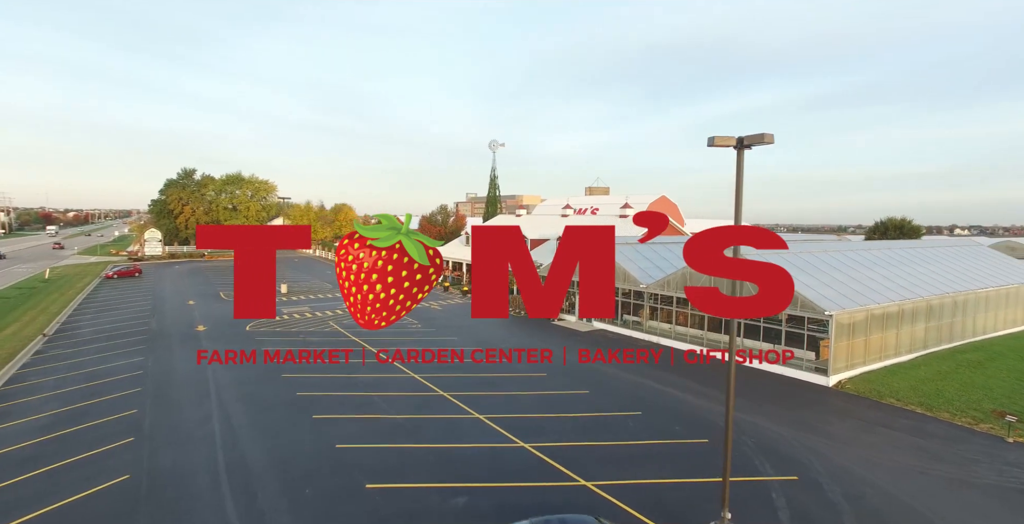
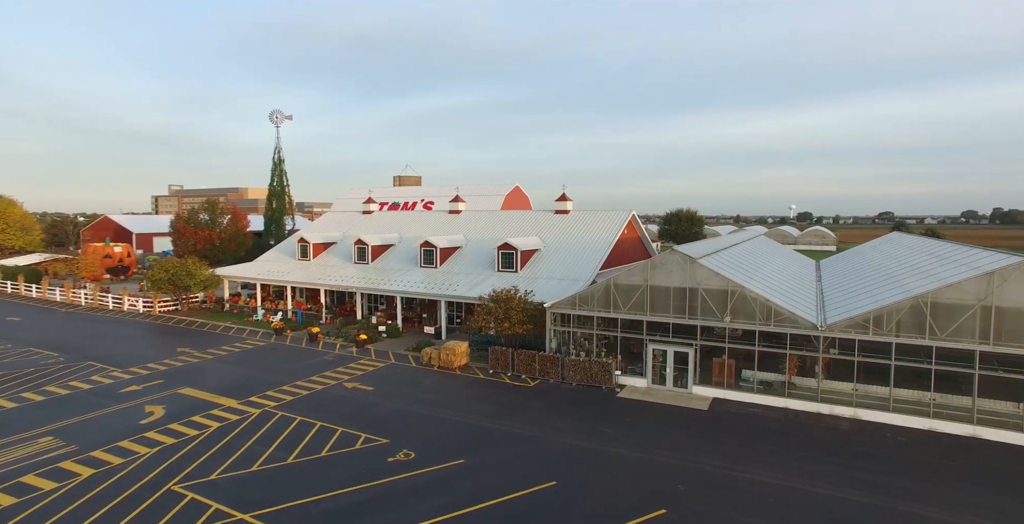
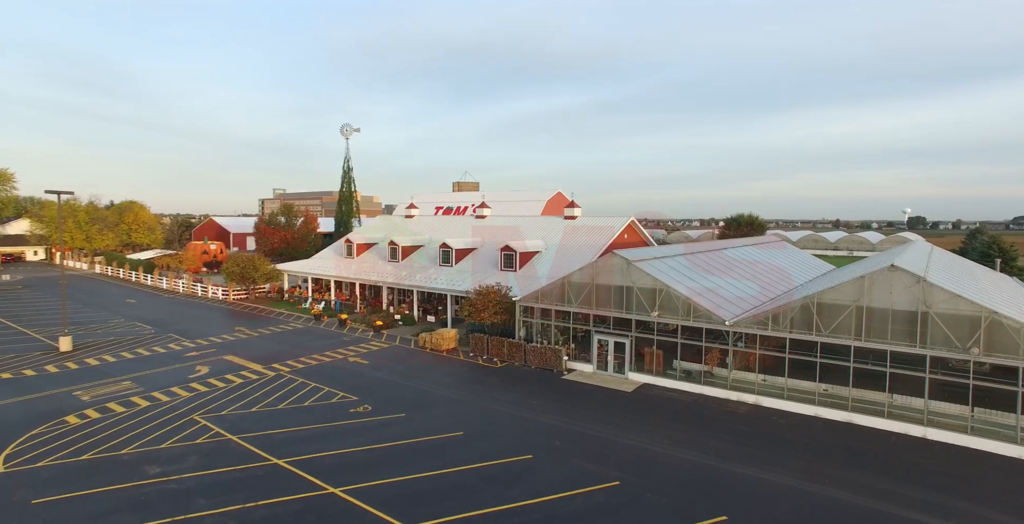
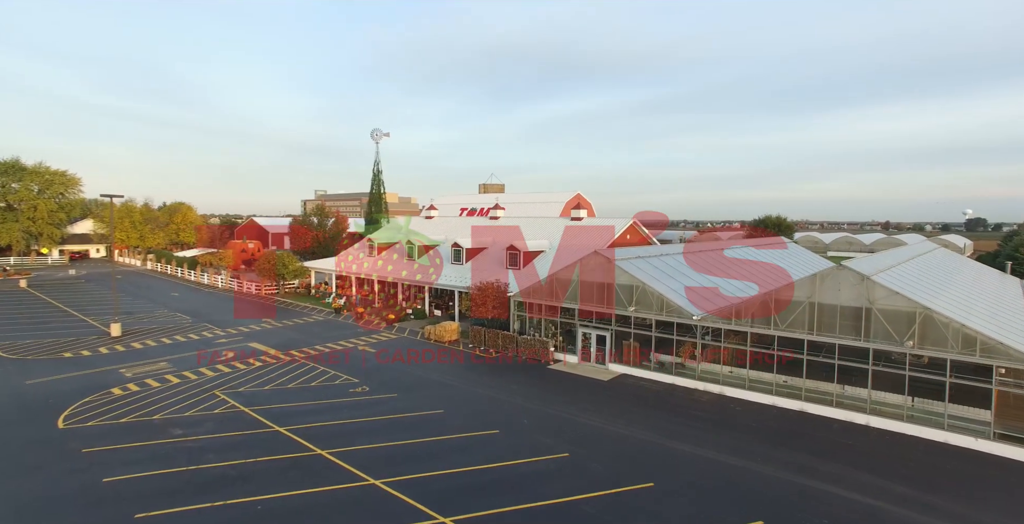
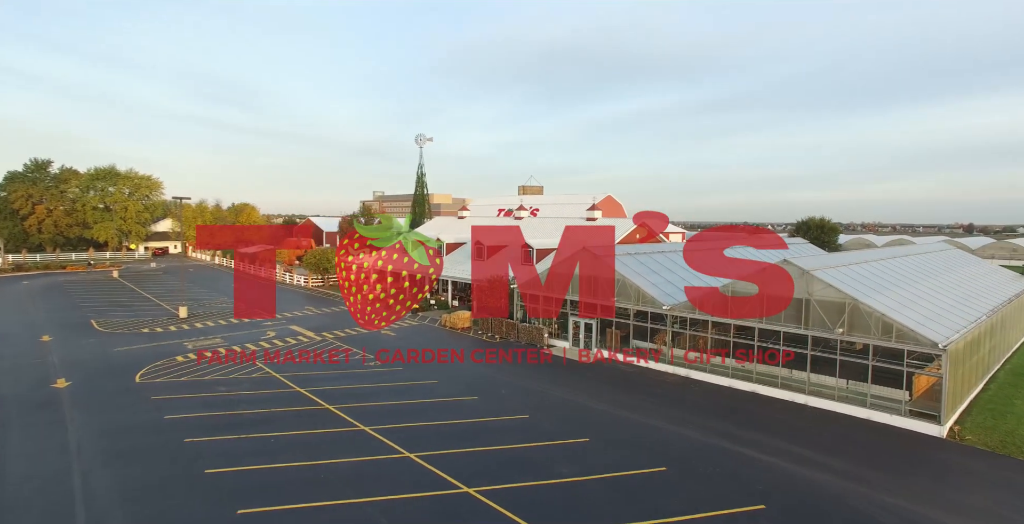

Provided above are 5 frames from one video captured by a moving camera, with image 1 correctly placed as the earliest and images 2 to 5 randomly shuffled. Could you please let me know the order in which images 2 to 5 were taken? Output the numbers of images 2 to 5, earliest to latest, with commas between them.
5, 4, 3, 2
